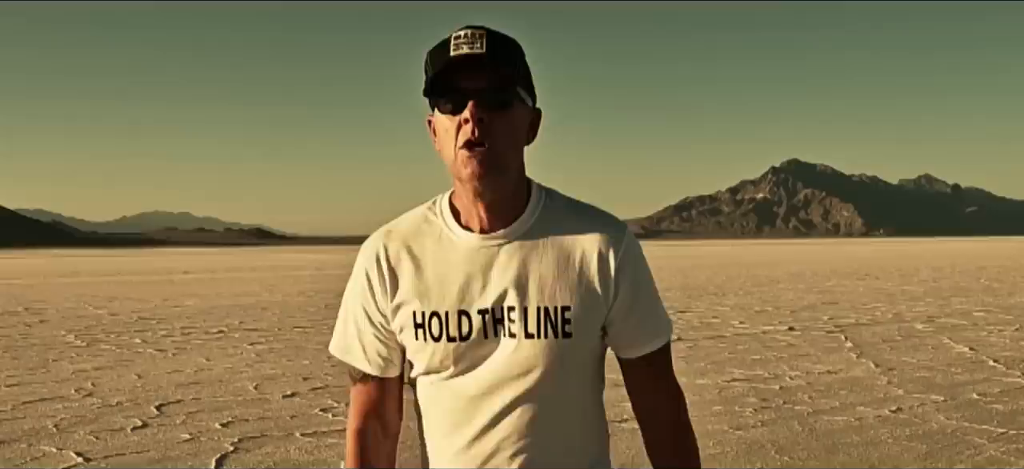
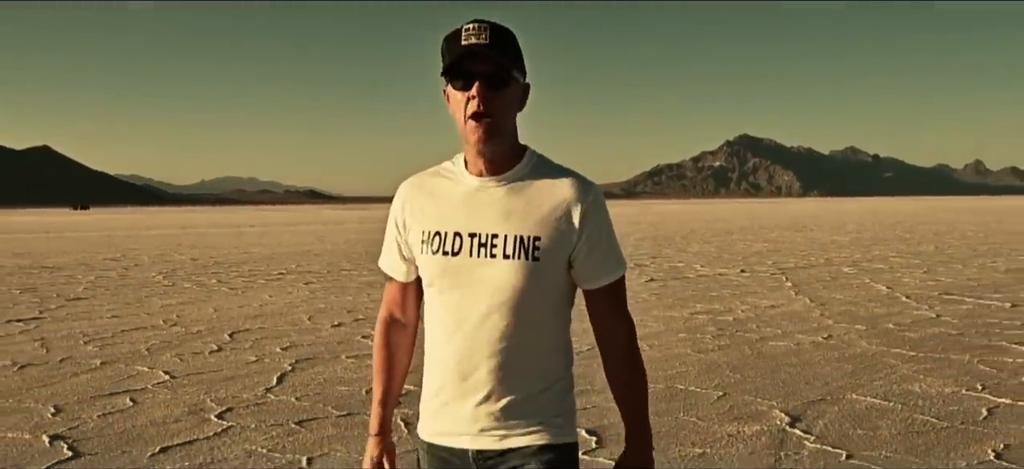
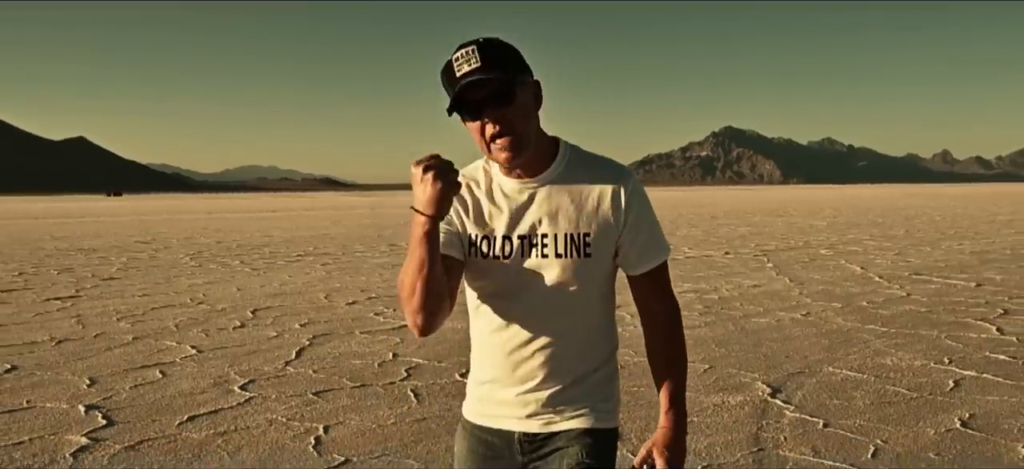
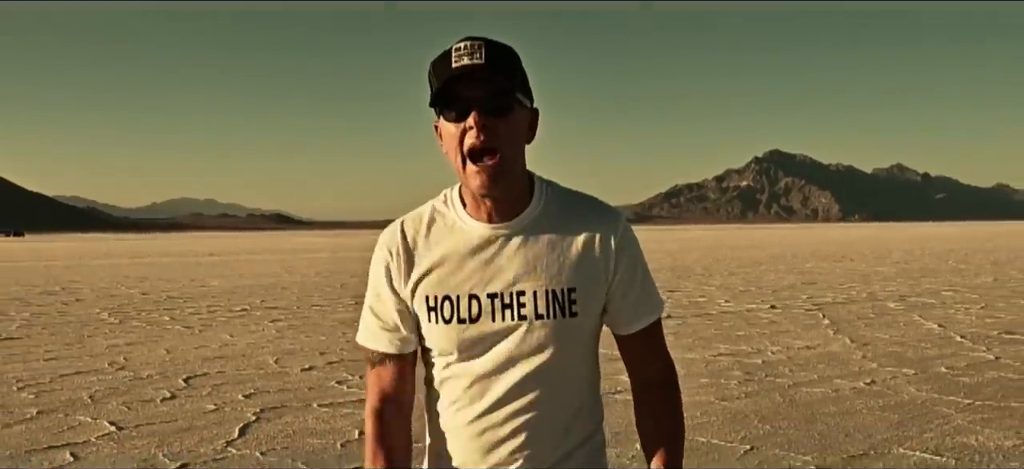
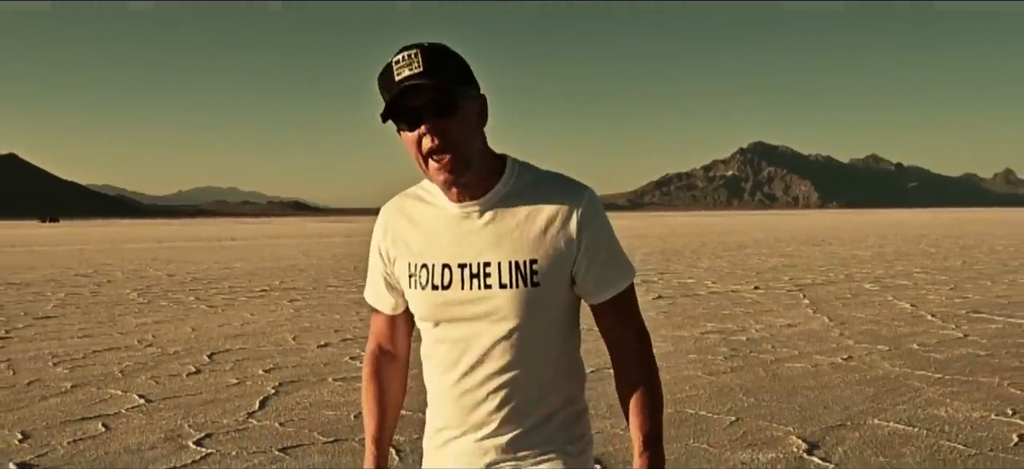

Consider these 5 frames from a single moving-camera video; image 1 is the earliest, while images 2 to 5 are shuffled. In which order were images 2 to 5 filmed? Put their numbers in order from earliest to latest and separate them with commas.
4, 5, 2, 3
